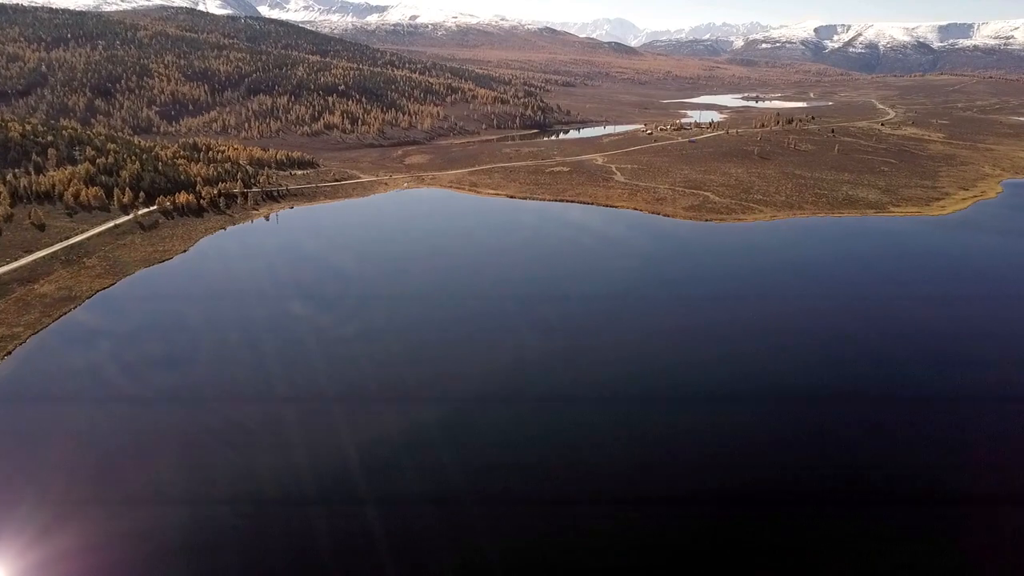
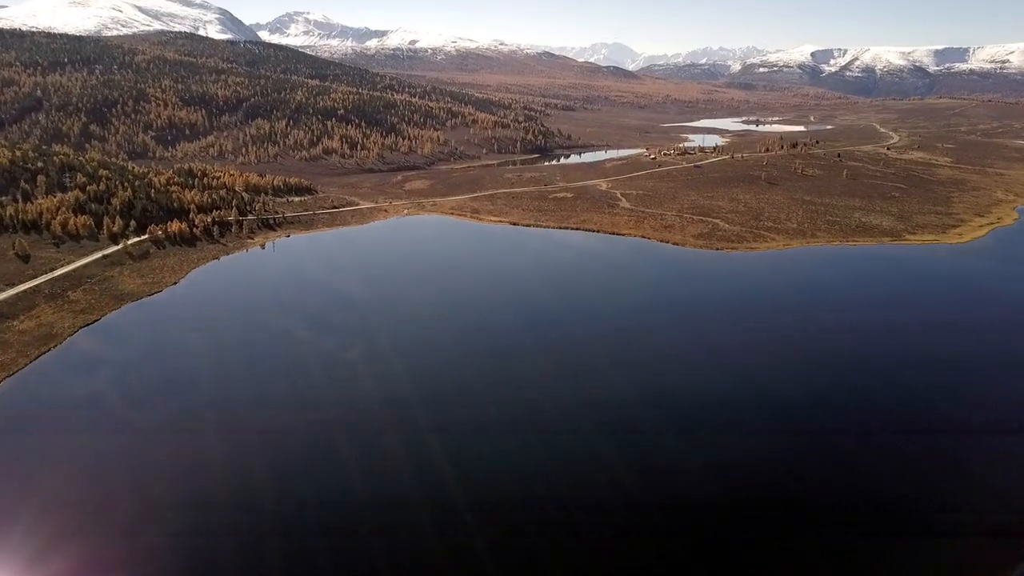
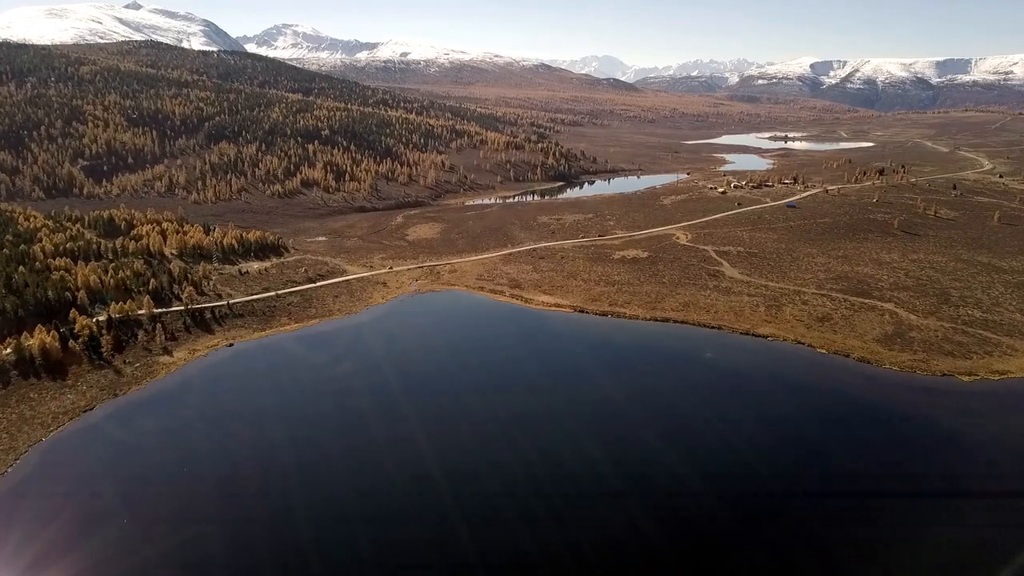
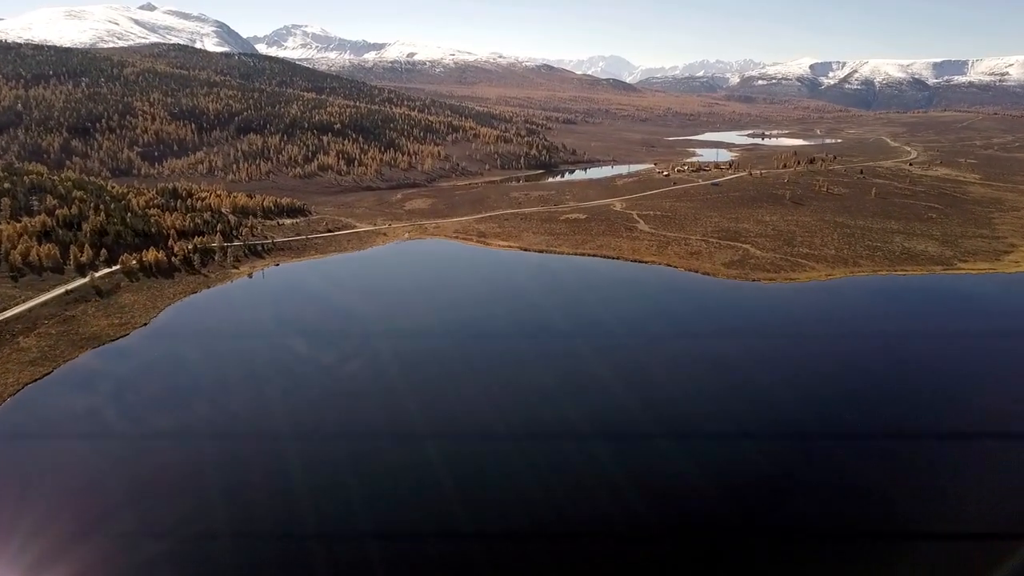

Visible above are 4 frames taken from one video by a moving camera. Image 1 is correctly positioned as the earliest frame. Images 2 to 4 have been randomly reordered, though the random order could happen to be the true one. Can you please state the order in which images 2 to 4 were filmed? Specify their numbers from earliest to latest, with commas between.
2, 4, 3
